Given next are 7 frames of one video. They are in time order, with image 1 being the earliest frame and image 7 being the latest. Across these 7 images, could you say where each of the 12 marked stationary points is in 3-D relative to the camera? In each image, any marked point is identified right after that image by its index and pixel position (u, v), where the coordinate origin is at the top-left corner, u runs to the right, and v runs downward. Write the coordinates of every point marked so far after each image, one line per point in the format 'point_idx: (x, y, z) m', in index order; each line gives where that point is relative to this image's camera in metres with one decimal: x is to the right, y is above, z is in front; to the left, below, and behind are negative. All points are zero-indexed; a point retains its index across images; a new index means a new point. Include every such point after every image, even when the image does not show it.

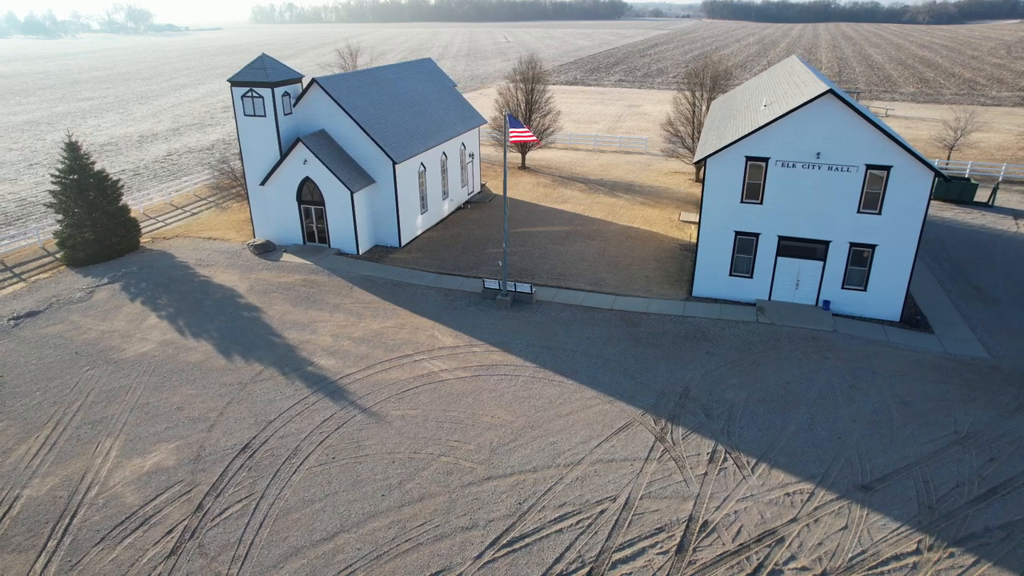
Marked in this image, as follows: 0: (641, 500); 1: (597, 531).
0: (+2.9, -4.8, +14.5) m
1: (+1.8, -5.3, +13.7) m
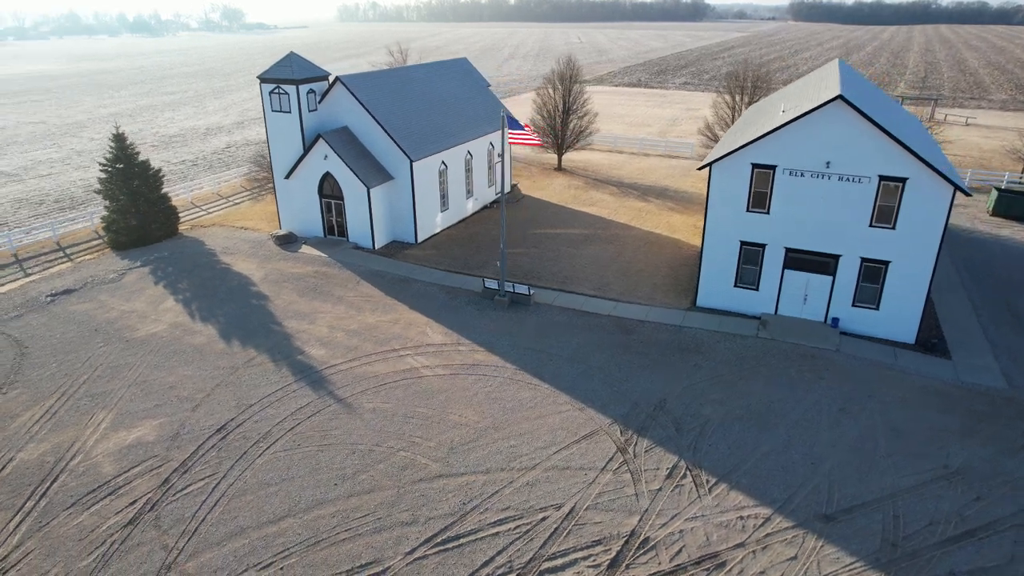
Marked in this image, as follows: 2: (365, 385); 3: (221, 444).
0: (+1.6, -5.0, +14.2) m
1: (+0.4, -5.3, +13.6) m
2: (-4.4, -2.9, +19.0) m
3: (-7.6, -4.1, +16.7) m
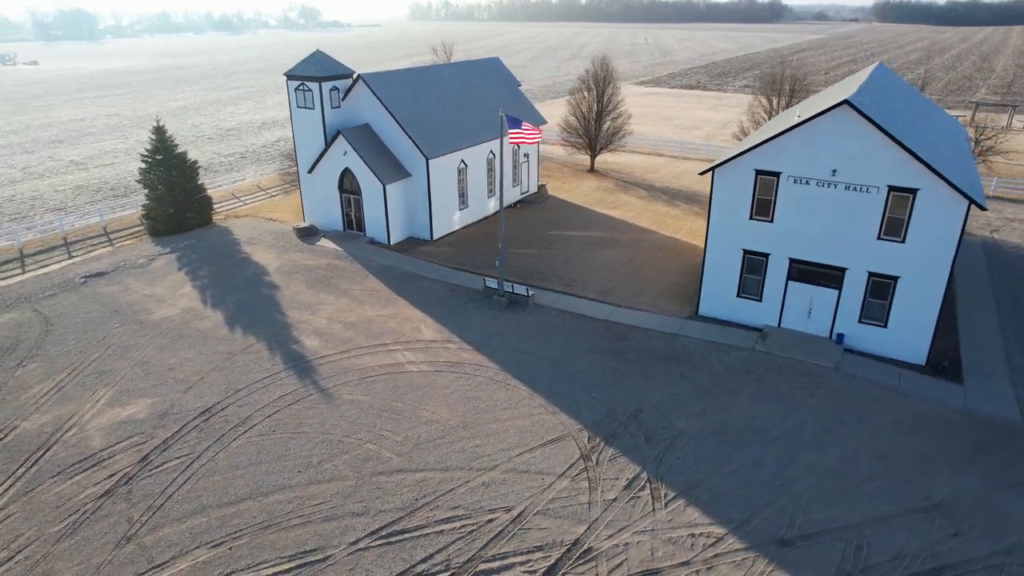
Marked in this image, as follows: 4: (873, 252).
0: (+0.5, -5.0, +14.0) m
1: (-0.8, -5.3, +13.5) m
2: (-5.0, -2.7, +19.4) m
3: (-8.5, -3.8, +17.4) m
4: (+10.9, +1.1, +19.2) m
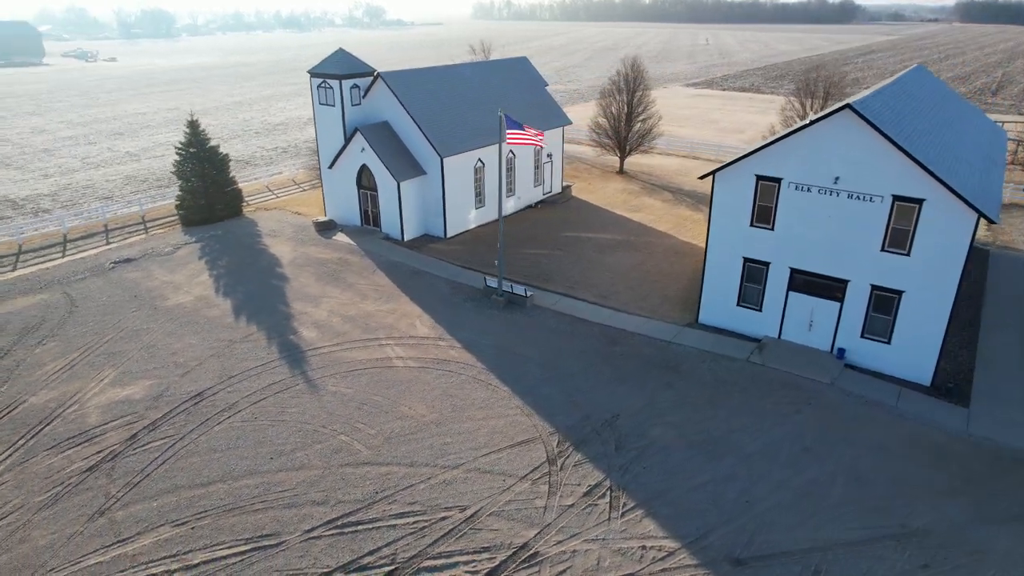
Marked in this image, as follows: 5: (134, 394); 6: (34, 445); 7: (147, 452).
0: (-0.5, -5.0, +14.0) m
1: (-1.9, -5.3, +13.6) m
2: (-5.5, -2.5, +19.8) m
3: (-9.1, -3.4, +18.1) m
4: (+10.5, +0.7, +18.2) m
5: (-11.2, -3.2, +18.8) m
6: (-12.7, -4.2, +16.8) m
7: (-9.5, -4.3, +16.4) m
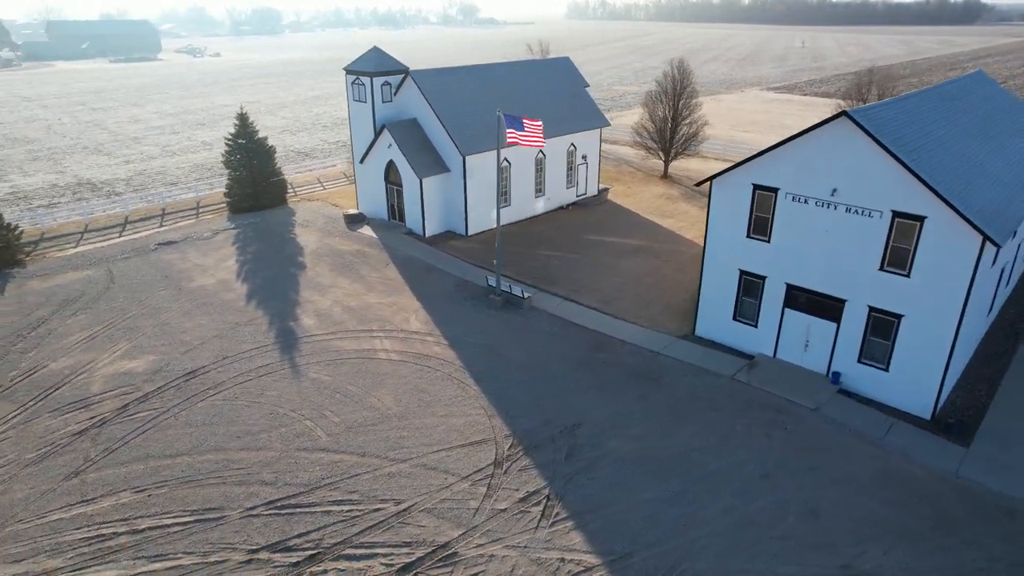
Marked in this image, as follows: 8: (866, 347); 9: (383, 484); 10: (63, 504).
0: (-2.1, -5.0, +14.2) m
1: (-3.5, -5.2, +13.9) m
2: (-6.1, -2.2, +20.5) m
3: (-10.0, -2.9, +19.2) m
4: (+9.7, +0.1, +16.9) m
5: (-12.0, -2.5, +20.2) m
6: (-13.7, -3.4, +18.4) m
7: (-10.6, -3.7, +17.6) m
8: (+9.8, -1.6, +17.6) m
9: (-3.1, -4.7, +15.0) m
10: (-10.4, -5.0, +14.7) m
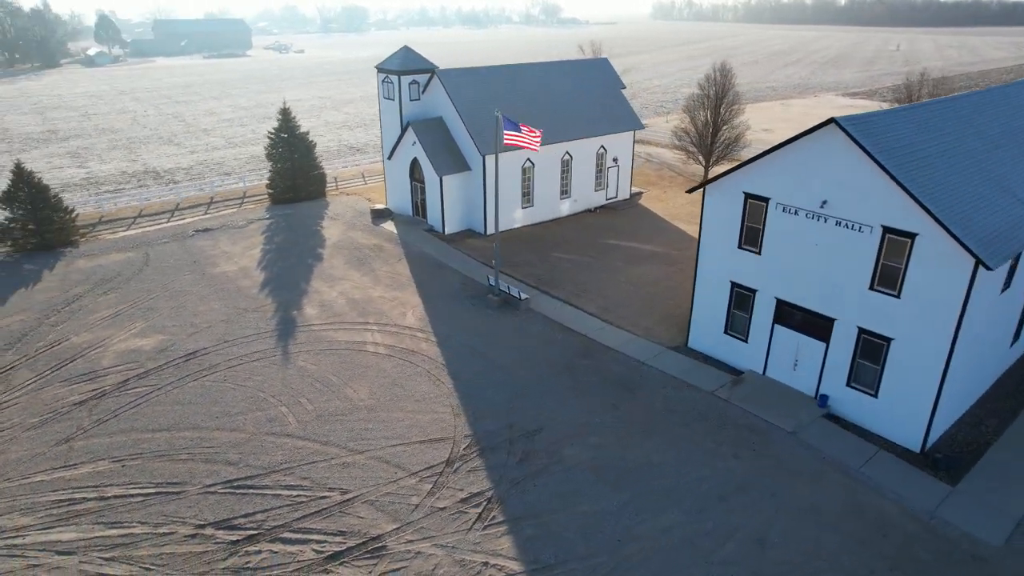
0: (-3.4, -4.9, +14.4) m
1: (-4.8, -5.0, +14.4) m
2: (-6.6, -1.9, +21.2) m
3: (-10.6, -2.4, +20.4) m
4: (+8.8, -0.4, +15.9) m
5: (-12.4, -2.0, +21.5) m
6: (-14.4, -2.8, +19.9) m
7: (-11.4, -3.2, +18.8) m
8: (+9.0, -2.1, +16.5) m
9: (-4.3, -4.5, +15.4) m
10: (-11.7, -4.5, +15.9) m
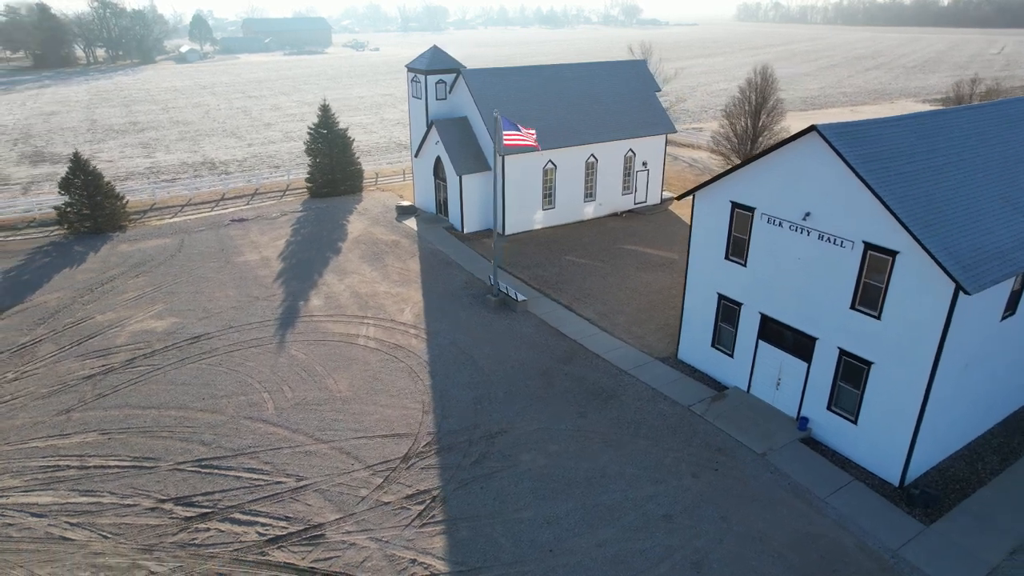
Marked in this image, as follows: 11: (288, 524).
0: (-4.7, -4.8, +14.8) m
1: (-6.1, -4.8, +14.9) m
2: (-6.9, -1.7, +21.9) m
3: (-11.1, -2.0, +21.5) m
4: (+7.9, -0.9, +14.9) m
5: (-12.7, -1.4, +22.8) m
6: (-14.9, -2.1, +21.4) m
7: (-12.1, -2.7, +20.0) m
8: (+8.0, -2.6, +15.6) m
9: (-5.4, -4.3, +15.9) m
10: (-12.7, -4.0, +17.2) m
11: (-4.9, -5.2, +13.9) m
